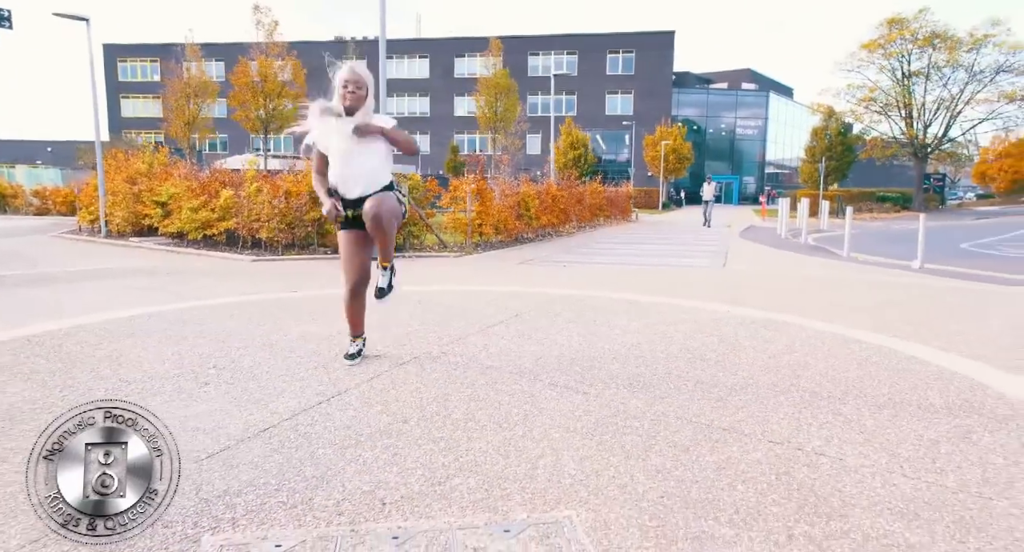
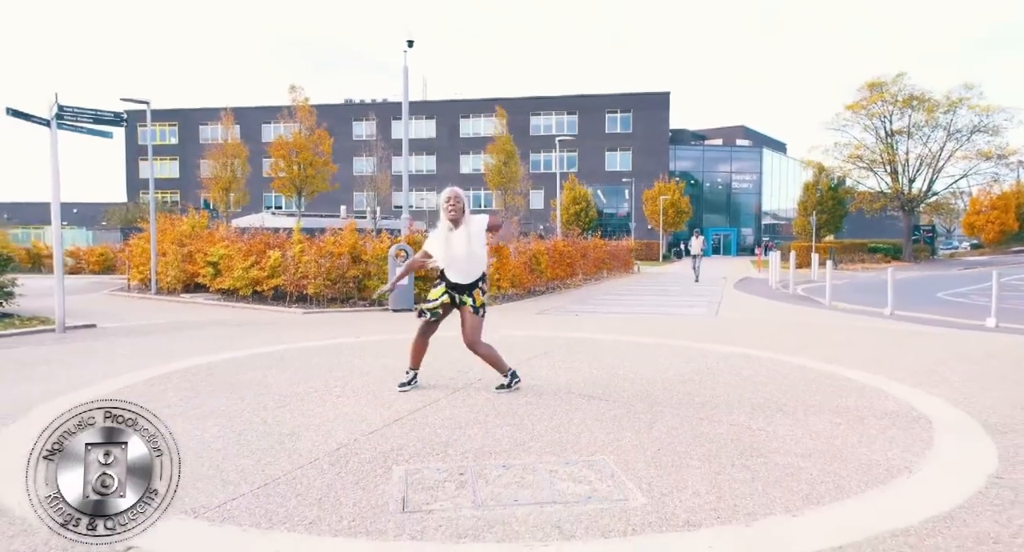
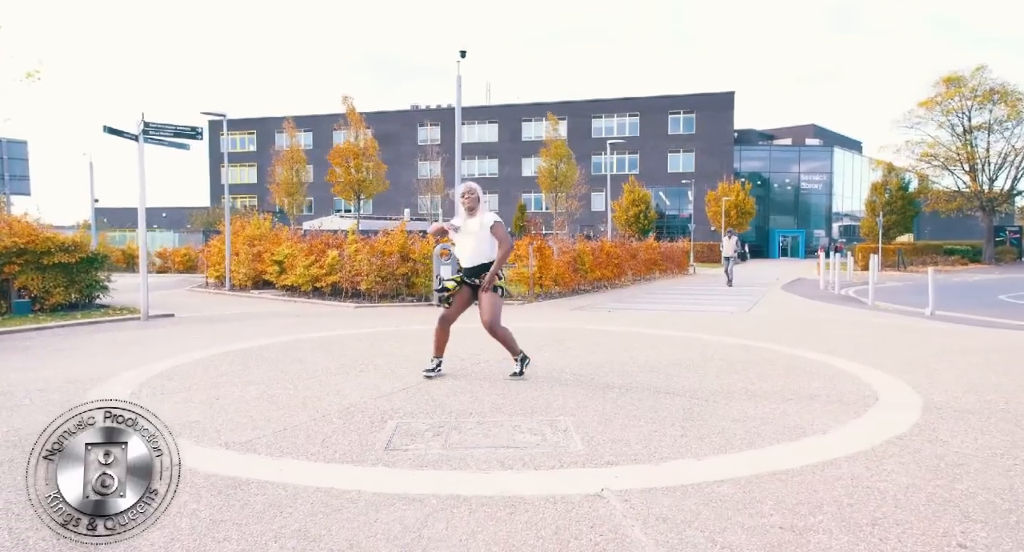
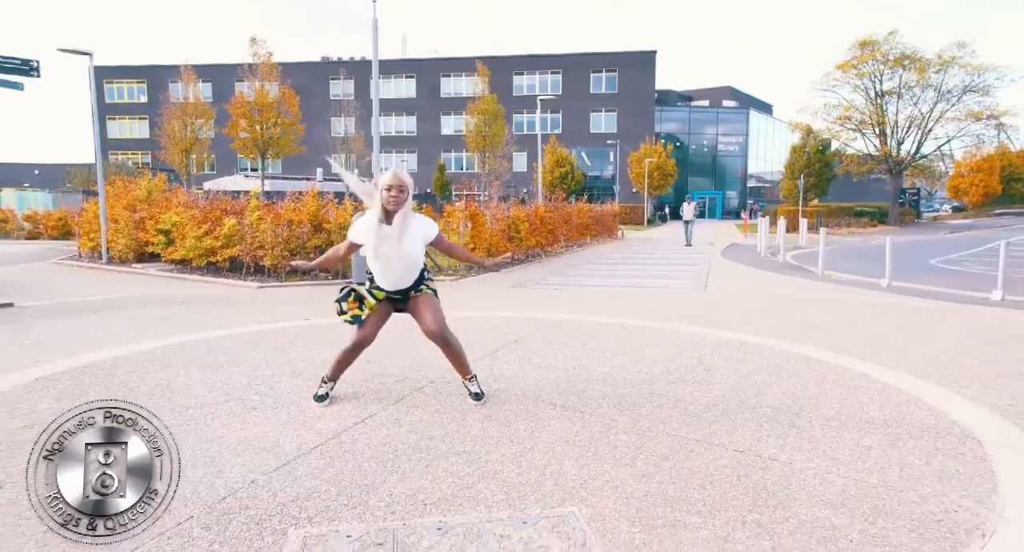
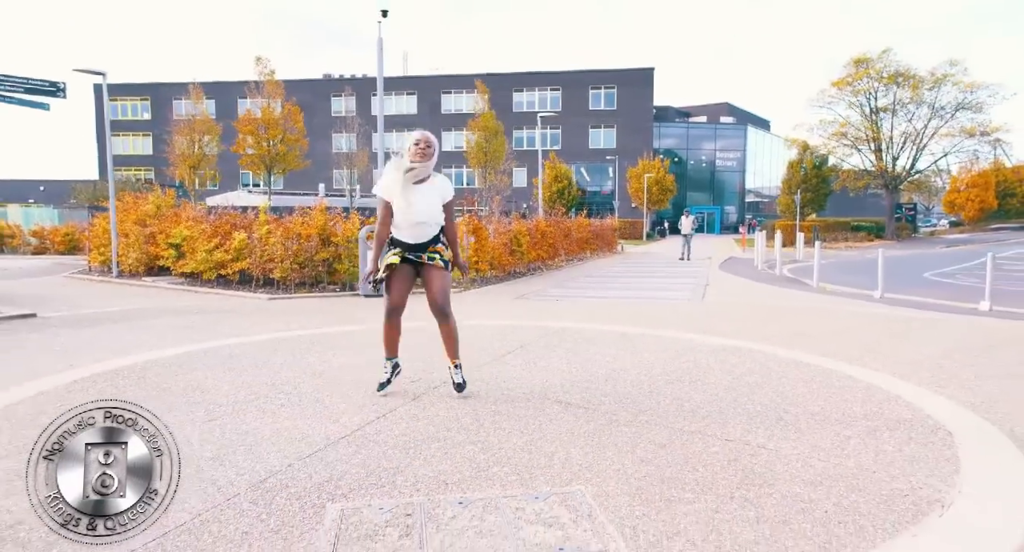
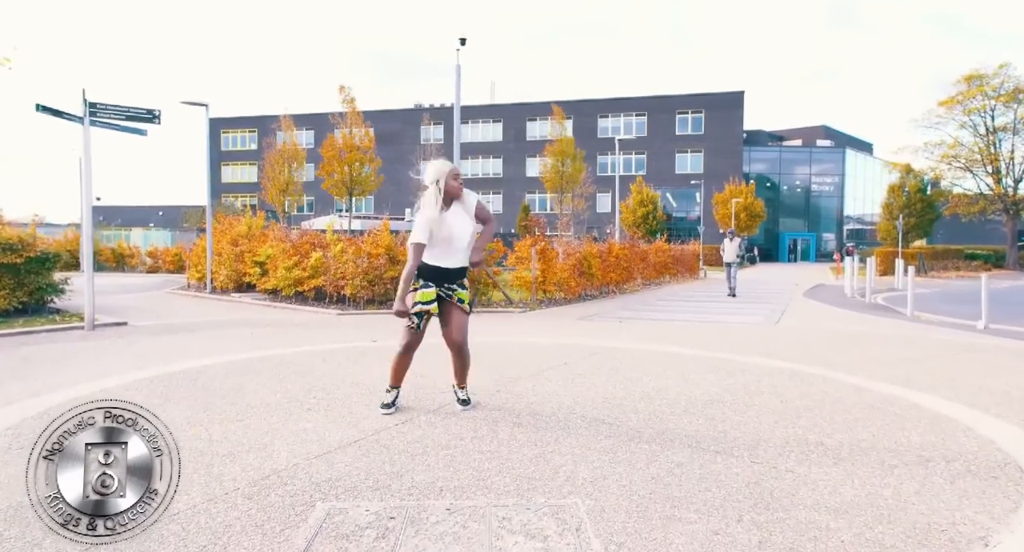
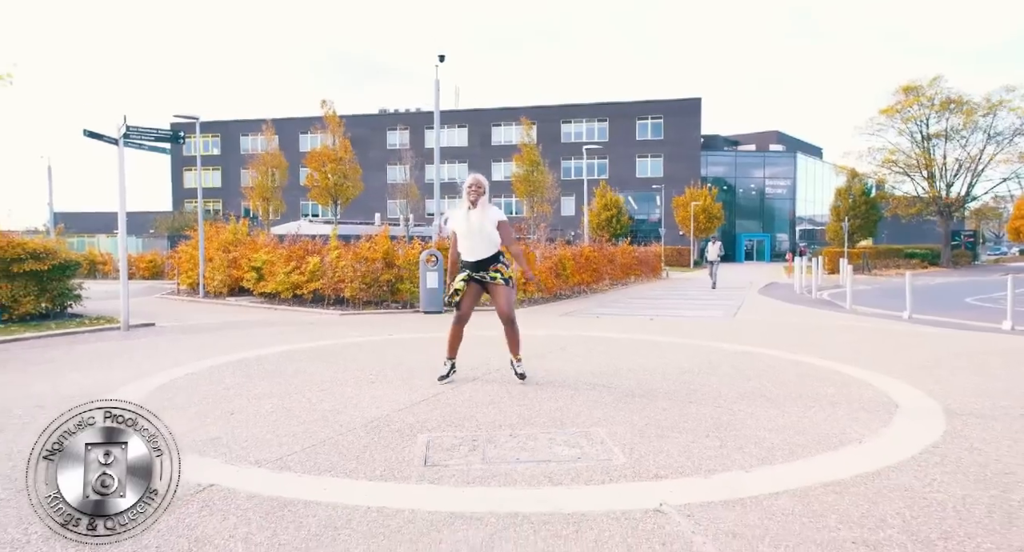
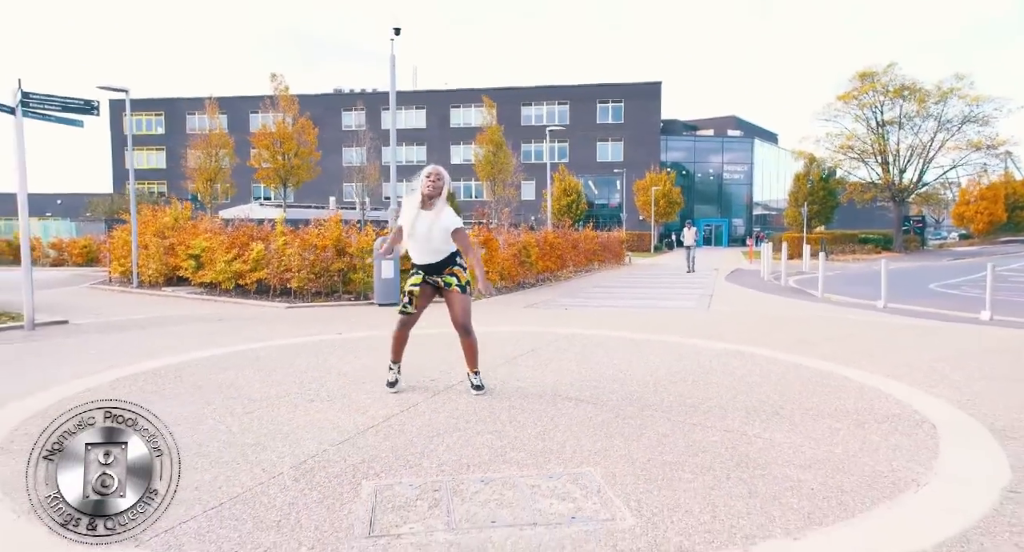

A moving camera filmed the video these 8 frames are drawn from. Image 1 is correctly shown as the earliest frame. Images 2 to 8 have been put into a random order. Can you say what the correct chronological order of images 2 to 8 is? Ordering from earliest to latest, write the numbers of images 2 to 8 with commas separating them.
4, 5, 8, 2, 7, 3, 6
